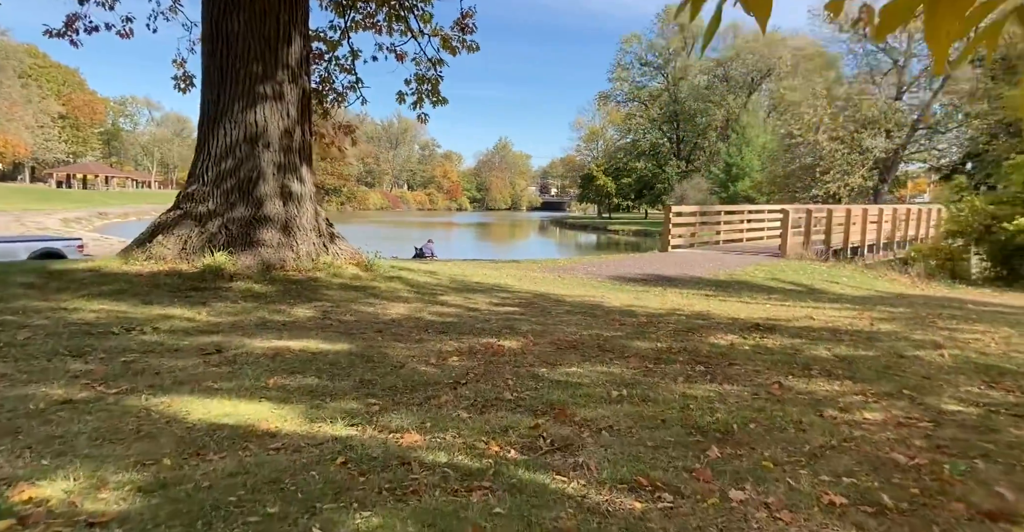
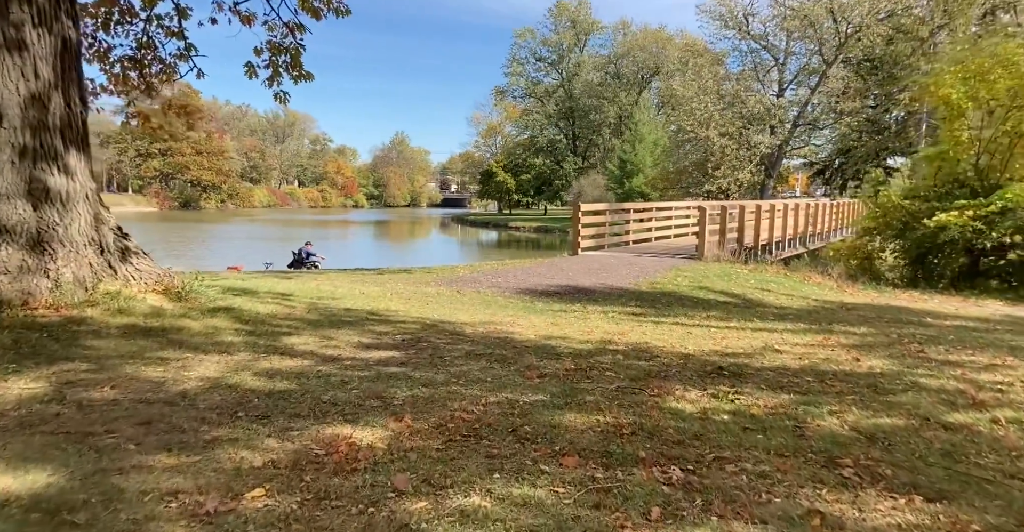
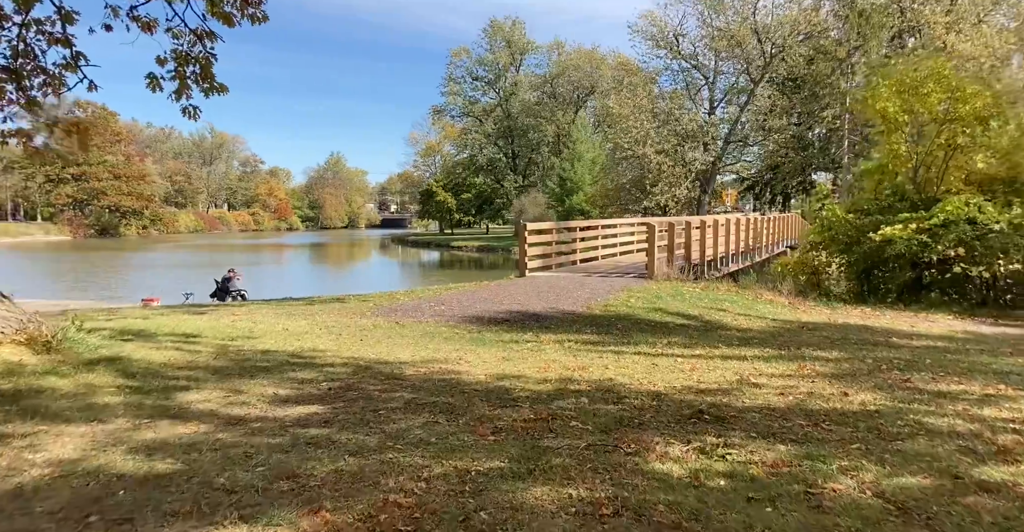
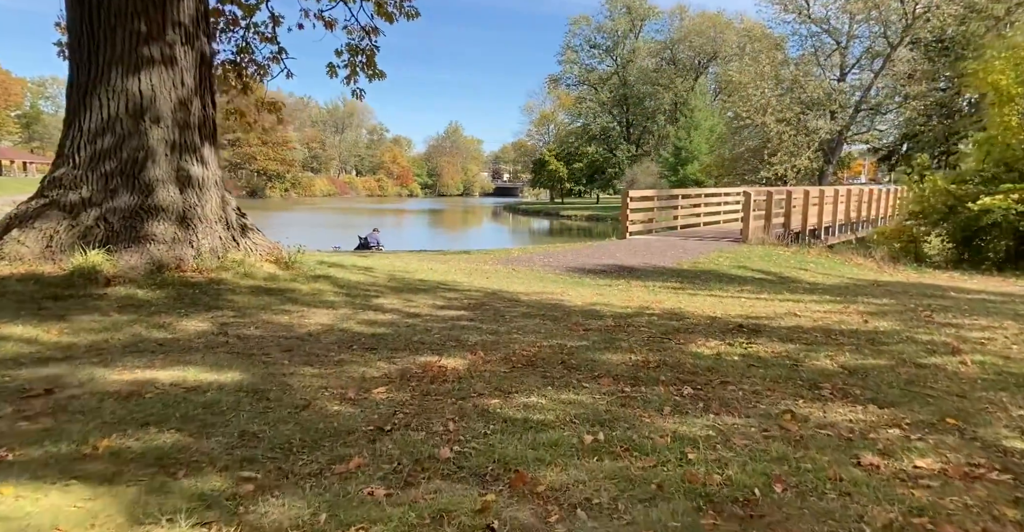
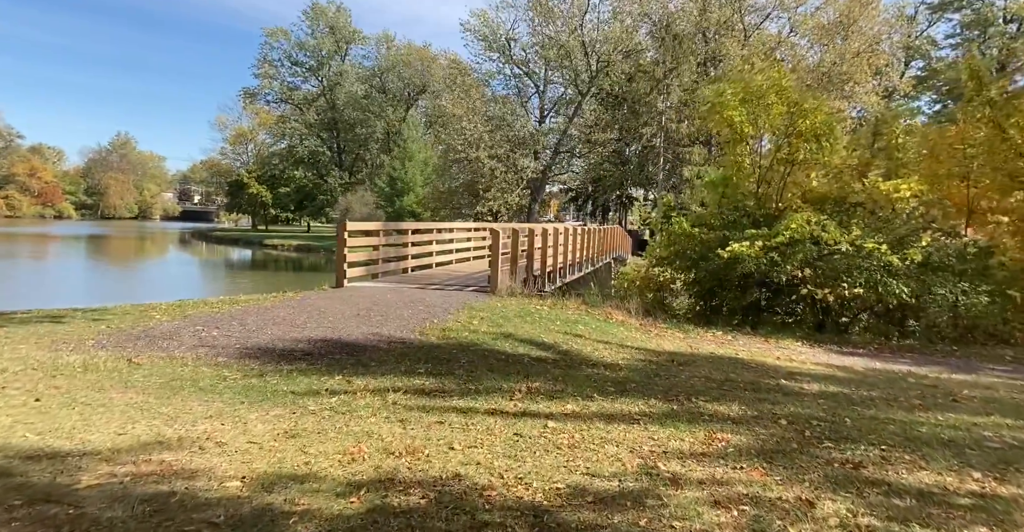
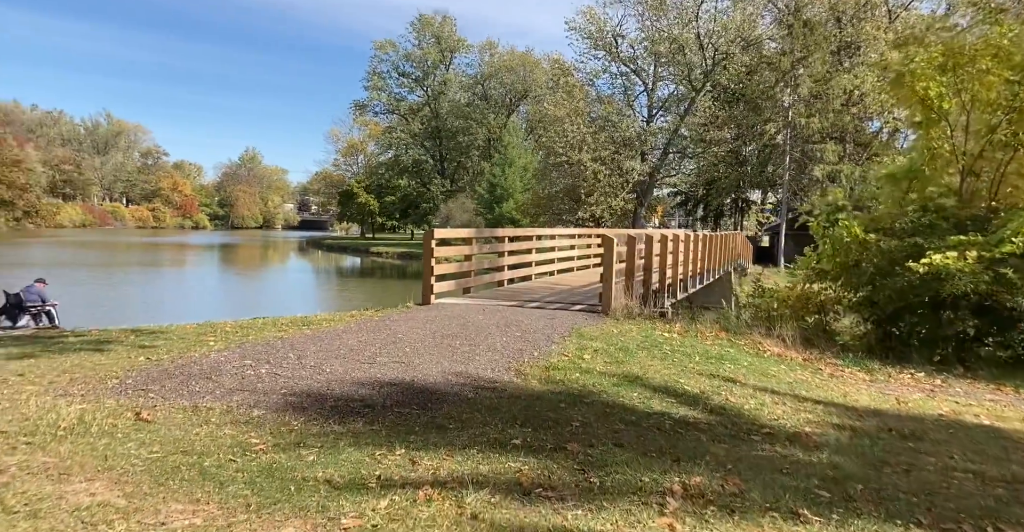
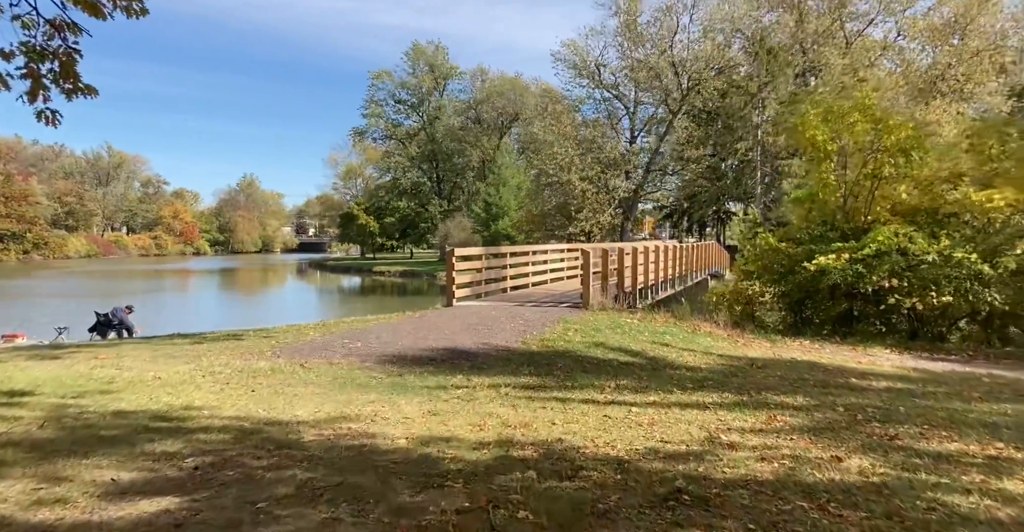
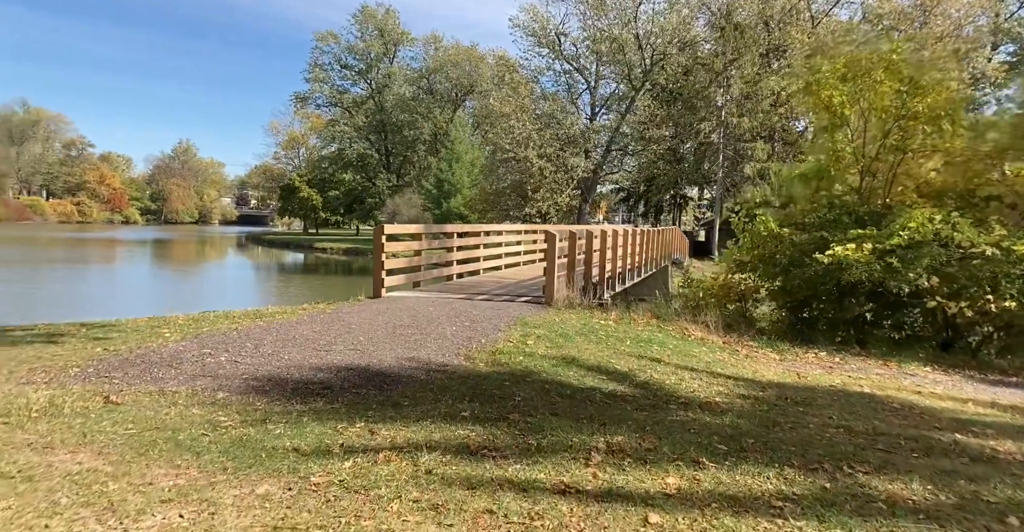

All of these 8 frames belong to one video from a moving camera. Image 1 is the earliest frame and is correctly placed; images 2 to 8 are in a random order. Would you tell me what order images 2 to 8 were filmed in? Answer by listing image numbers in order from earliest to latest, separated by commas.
4, 2, 3, 7, 5, 8, 6
